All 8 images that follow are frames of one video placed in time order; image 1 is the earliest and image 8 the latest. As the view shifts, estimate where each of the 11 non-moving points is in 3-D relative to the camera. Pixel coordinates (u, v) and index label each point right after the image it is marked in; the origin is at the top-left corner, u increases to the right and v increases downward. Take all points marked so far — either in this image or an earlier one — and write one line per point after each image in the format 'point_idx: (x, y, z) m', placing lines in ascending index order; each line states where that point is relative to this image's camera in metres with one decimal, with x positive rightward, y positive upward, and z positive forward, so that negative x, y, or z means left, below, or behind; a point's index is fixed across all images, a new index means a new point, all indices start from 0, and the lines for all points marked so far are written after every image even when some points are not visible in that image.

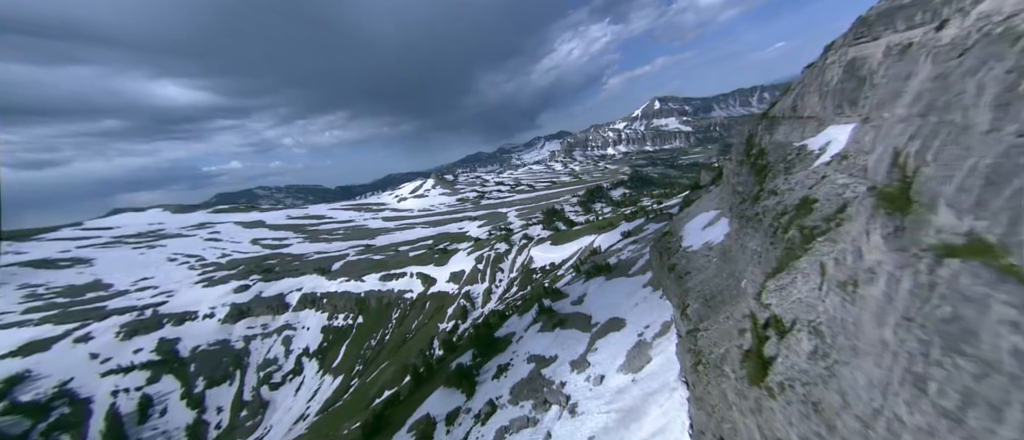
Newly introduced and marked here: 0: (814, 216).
0: (+16.8, +0.2, +17.5) m
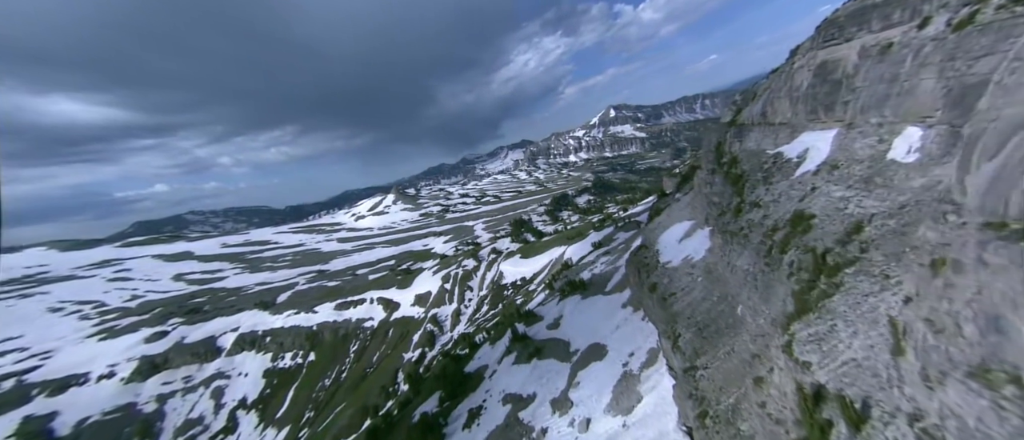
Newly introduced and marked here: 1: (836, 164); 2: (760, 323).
0: (+15.0, -0.7, +15.4) m
1: (+18.6, +3.2, +18.0) m
2: (+13.1, -5.5, +16.6) m
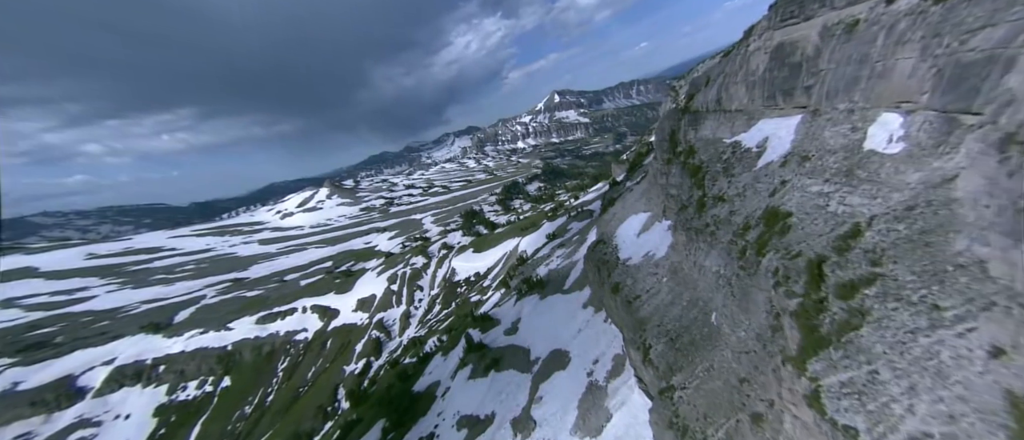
0: (+12.7, -0.7, +13.8) m
1: (+15.6, +3.4, +16.6) m
2: (+10.8, -5.5, +14.8) m
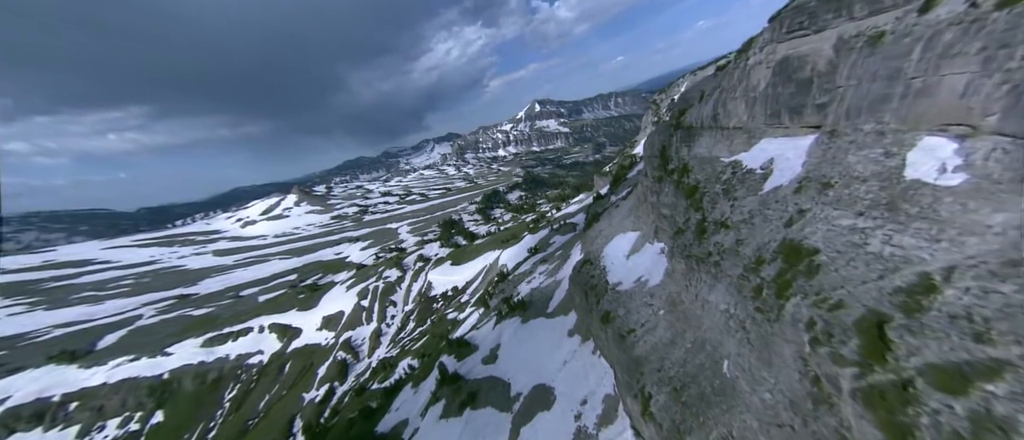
0: (+12.0, -2.3, +11.5) m
1: (+14.7, +1.8, +14.6) m
2: (+10.0, -7.1, +12.3) m
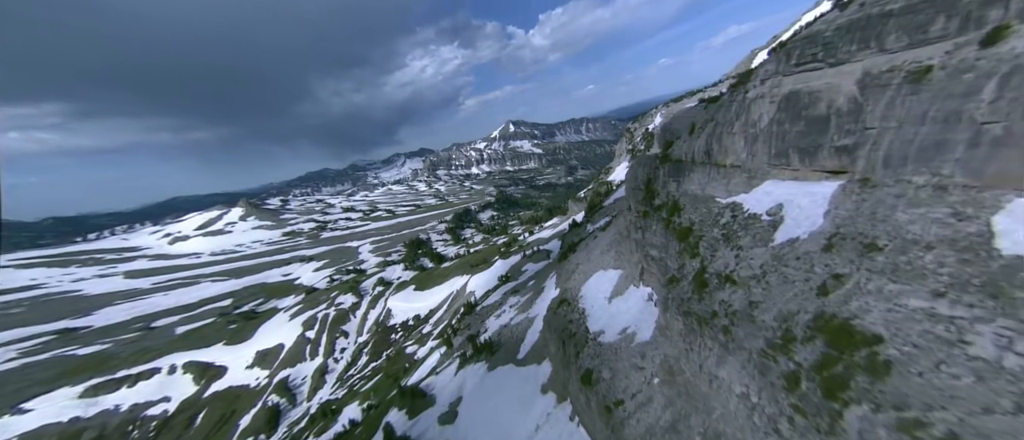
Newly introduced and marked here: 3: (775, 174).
0: (+10.9, -4.6, +8.1) m
1: (+13.5, -0.8, +11.7) m
2: (+8.7, -9.4, +8.5) m
3: (+15.8, +2.8, +18.8) m
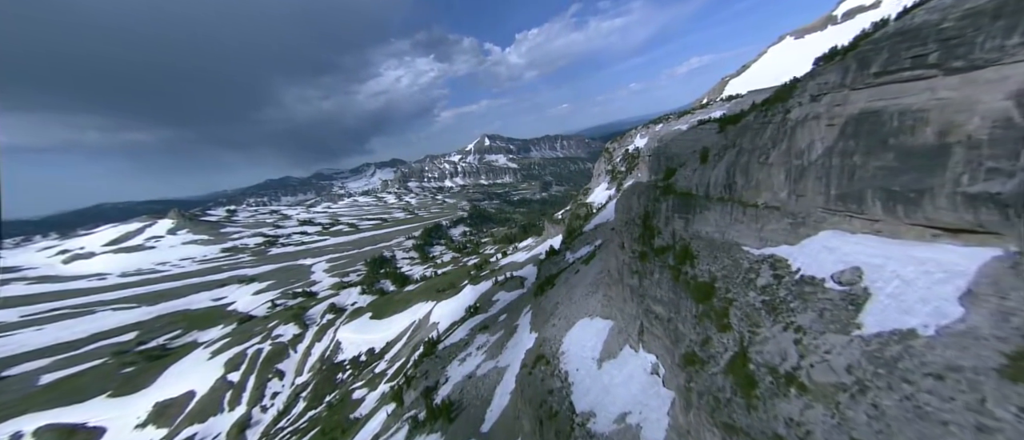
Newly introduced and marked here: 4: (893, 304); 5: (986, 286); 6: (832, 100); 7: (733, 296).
0: (+10.1, -6.9, +2.2) m
1: (+12.4, -3.3, +6.1) m
2: (+7.8, -11.6, +2.1) m
3: (+14.1, -0.1, +13.5) m
4: (+12.5, -2.9, +10.0) m
5: (+13.2, -1.9, +8.3) m
6: (+14.1, +5.4, +13.8) m
7: (+11.0, -3.7, +15.6) m
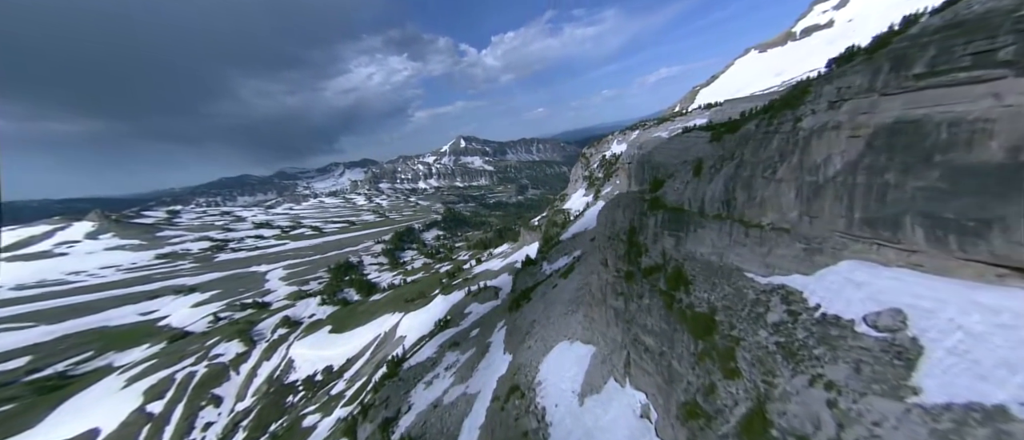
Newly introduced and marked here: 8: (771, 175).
0: (+9.7, -7.8, -0.4) m
1: (+11.8, -4.3, +3.8) m
2: (+7.4, -12.5, -0.7) m
3: (+12.9, -1.1, +11.3) m
4: (+11.6, -3.9, +7.7) m
5: (+12.4, -2.9, +6.0) m
6: (+12.9, +4.3, +11.6) m
7: (+9.7, -4.7, +13.1) m
8: (+11.9, +2.3, +14.4) m
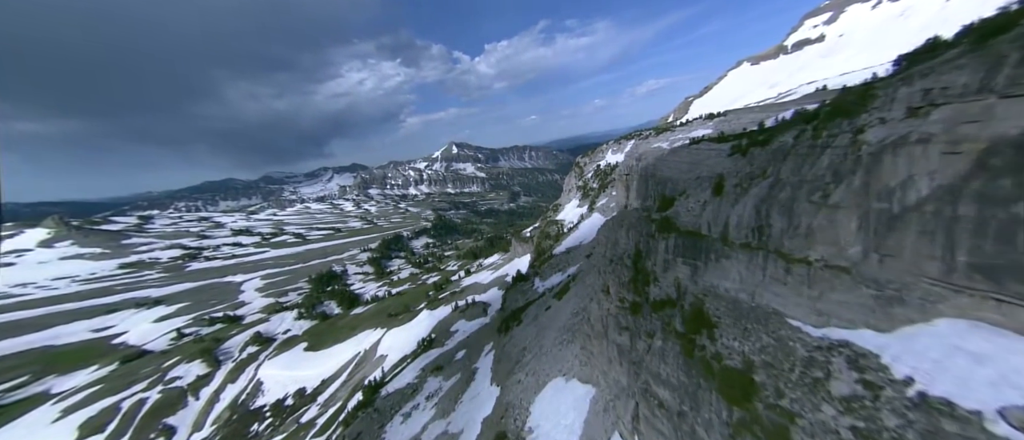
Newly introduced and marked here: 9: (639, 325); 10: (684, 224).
0: (+9.5, -8.8, -3.8) m
1: (+11.5, -5.4, +0.5) m
2: (+7.1, -13.5, -4.2) m
3: (+12.5, -2.4, +8.1) m
4: (+11.2, -5.1, +4.4) m
5: (+12.0, -4.1, +2.8) m
6: (+12.5, +3.1, +8.5) m
7: (+9.1, -6.0, +9.7) m
8: (+11.4, +1.0, +11.2) m
9: (+6.7, -6.0, +16.7) m
10: (+9.5, +0.1, +17.1) m
